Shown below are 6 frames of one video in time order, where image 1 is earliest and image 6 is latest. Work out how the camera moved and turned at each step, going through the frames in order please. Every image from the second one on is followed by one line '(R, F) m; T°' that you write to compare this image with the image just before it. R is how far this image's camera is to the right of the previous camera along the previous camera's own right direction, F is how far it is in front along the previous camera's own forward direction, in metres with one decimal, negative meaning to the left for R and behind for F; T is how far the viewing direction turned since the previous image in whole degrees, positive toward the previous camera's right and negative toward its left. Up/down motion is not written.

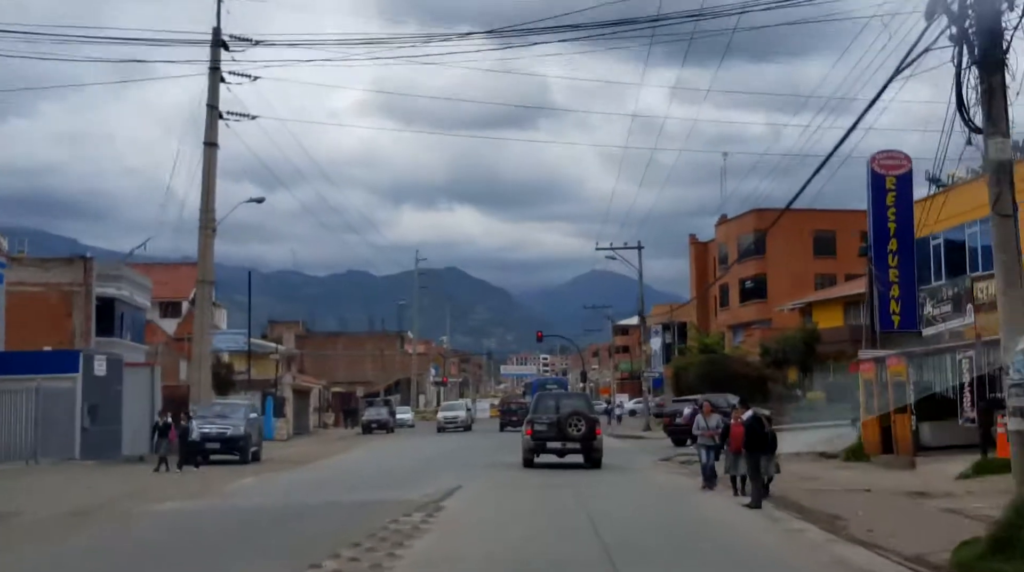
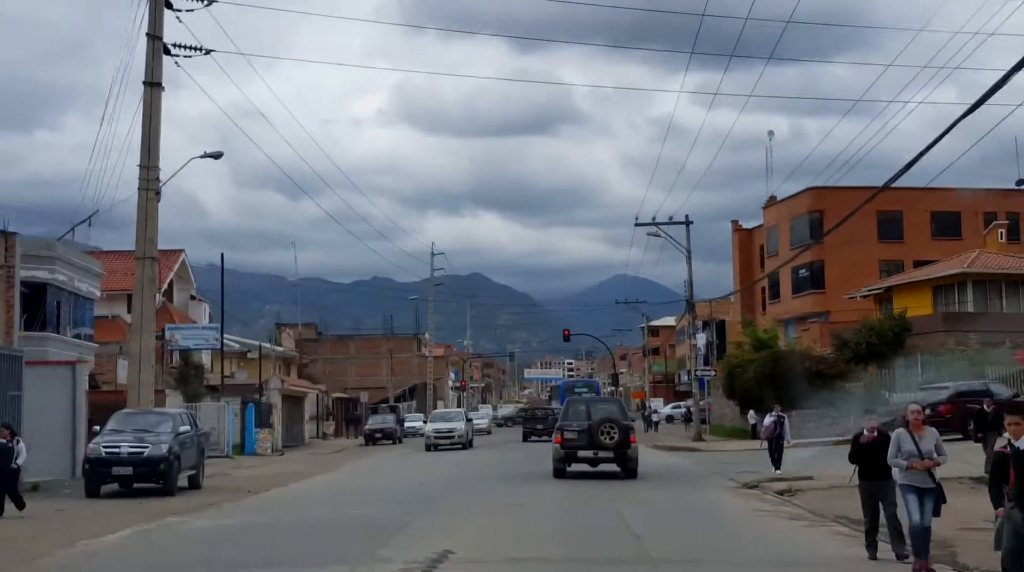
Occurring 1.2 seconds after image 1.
(0.0, +8.9) m; -1°
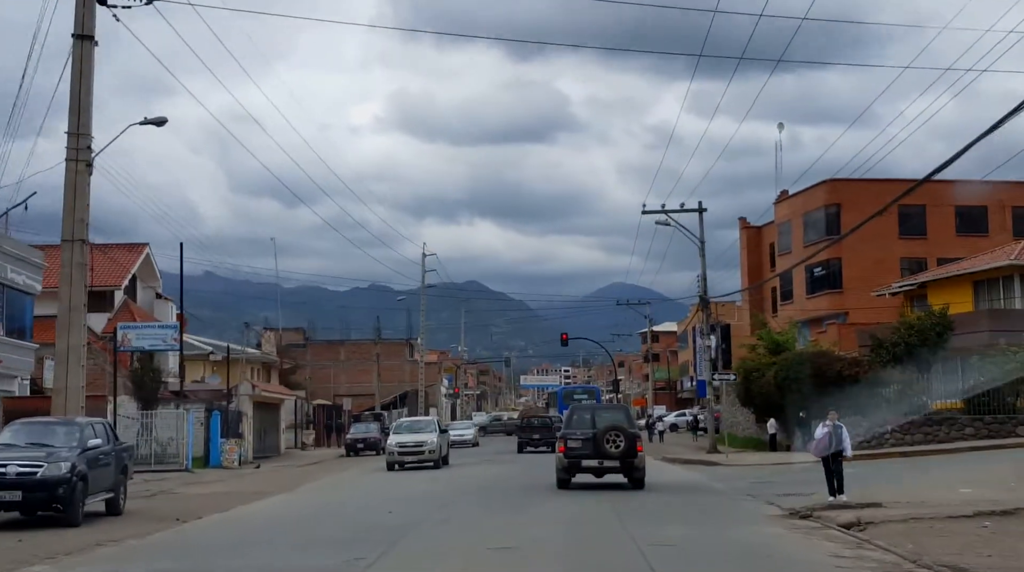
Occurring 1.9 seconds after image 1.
(+0.1, +4.7) m; 0°
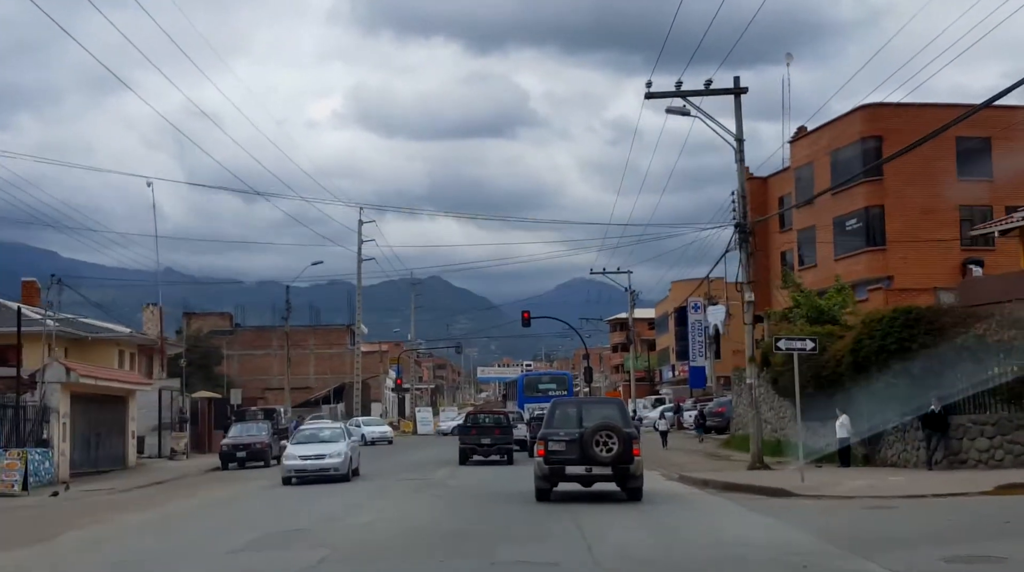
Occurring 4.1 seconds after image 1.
(+0.6, +15.2) m; +2°
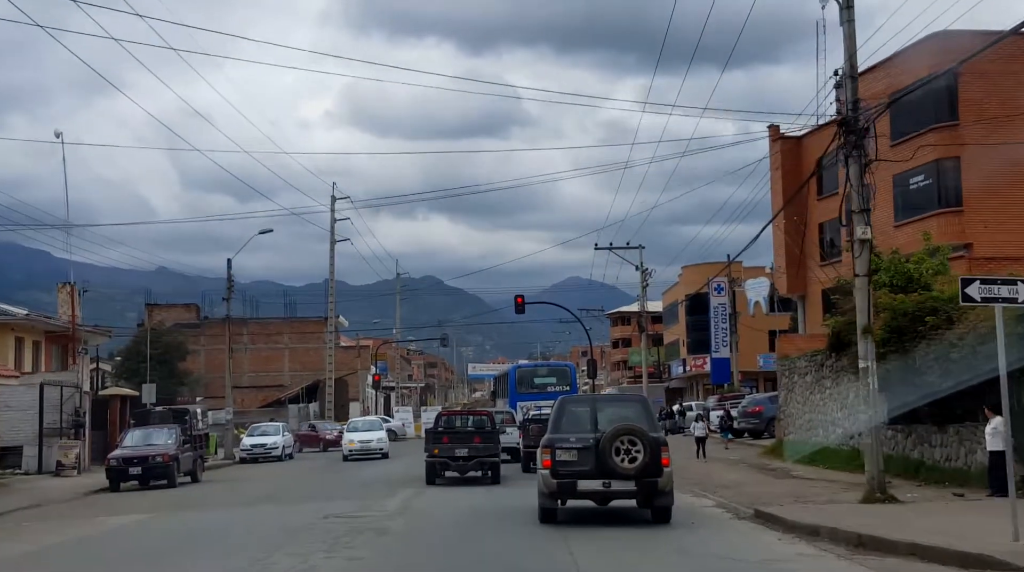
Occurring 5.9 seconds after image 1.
(+0.2, +9.7) m; 0°
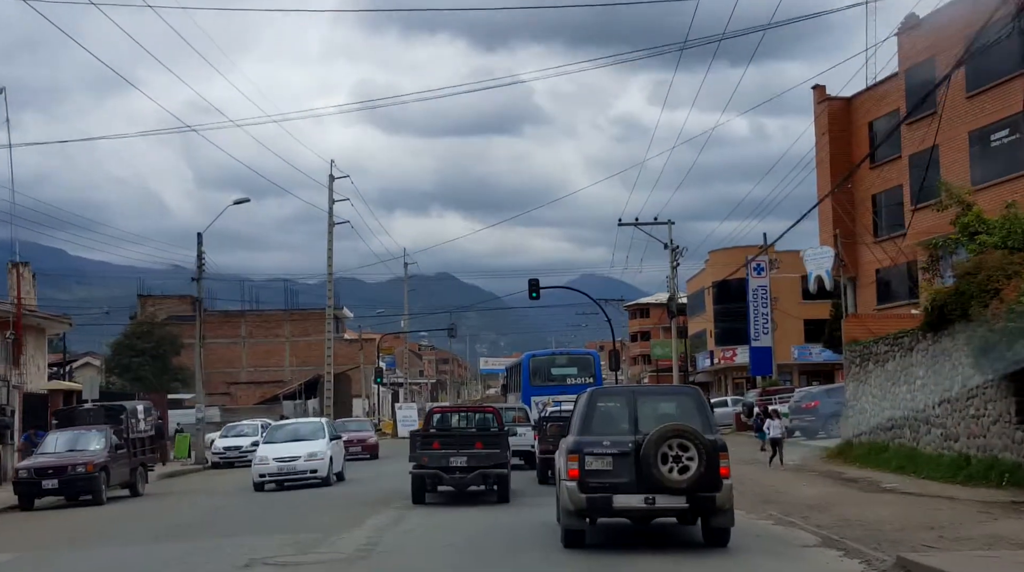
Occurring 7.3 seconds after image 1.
(0.0, +6.1) m; -1°
